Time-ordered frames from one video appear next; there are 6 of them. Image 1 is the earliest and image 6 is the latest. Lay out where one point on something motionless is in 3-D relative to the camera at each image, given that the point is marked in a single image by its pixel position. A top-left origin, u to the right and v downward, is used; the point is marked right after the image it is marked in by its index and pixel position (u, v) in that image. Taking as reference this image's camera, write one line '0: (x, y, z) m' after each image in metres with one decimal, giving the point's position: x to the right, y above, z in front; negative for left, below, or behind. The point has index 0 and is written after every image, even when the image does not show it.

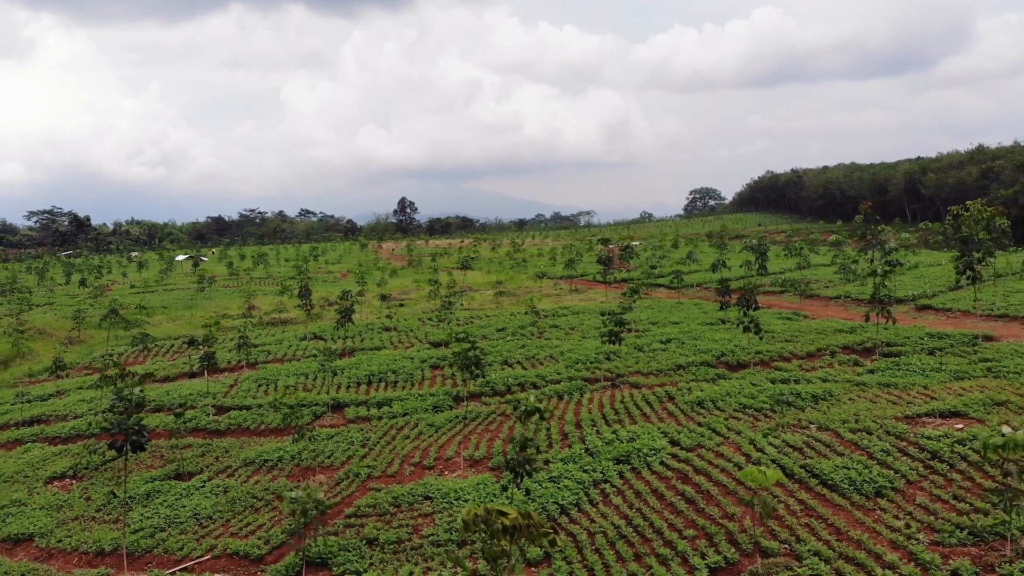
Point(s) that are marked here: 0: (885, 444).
0: (+5.0, -2.1, +12.6) m
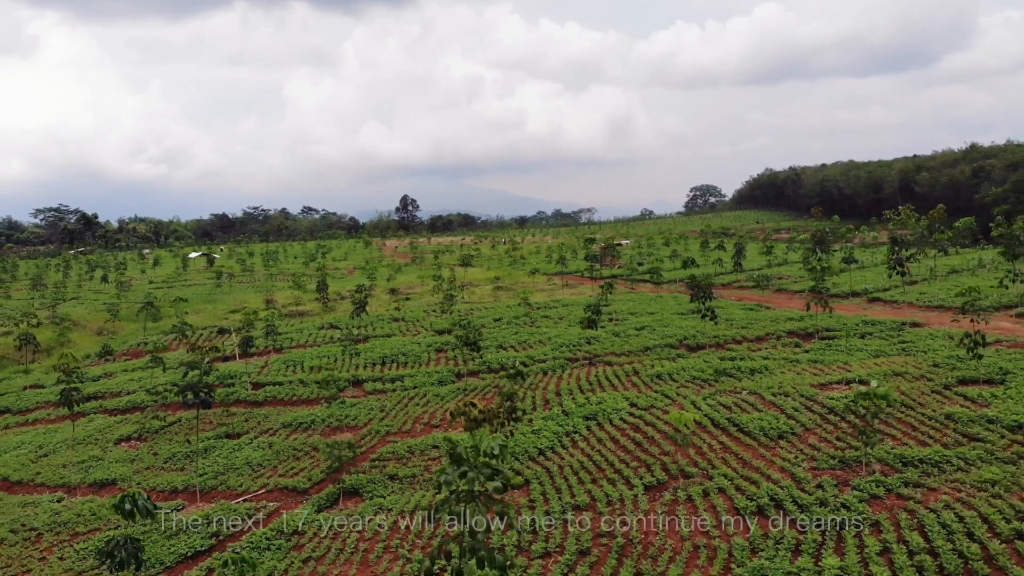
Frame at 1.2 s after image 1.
0: (+4.8, -1.9, +15.9) m
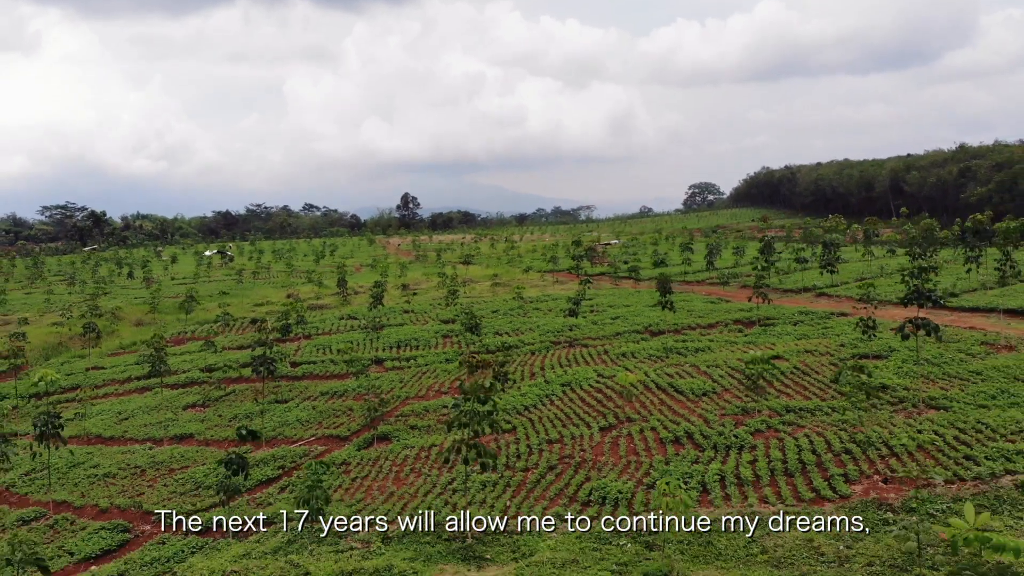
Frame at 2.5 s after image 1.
0: (+4.7, -1.8, +20.7) m
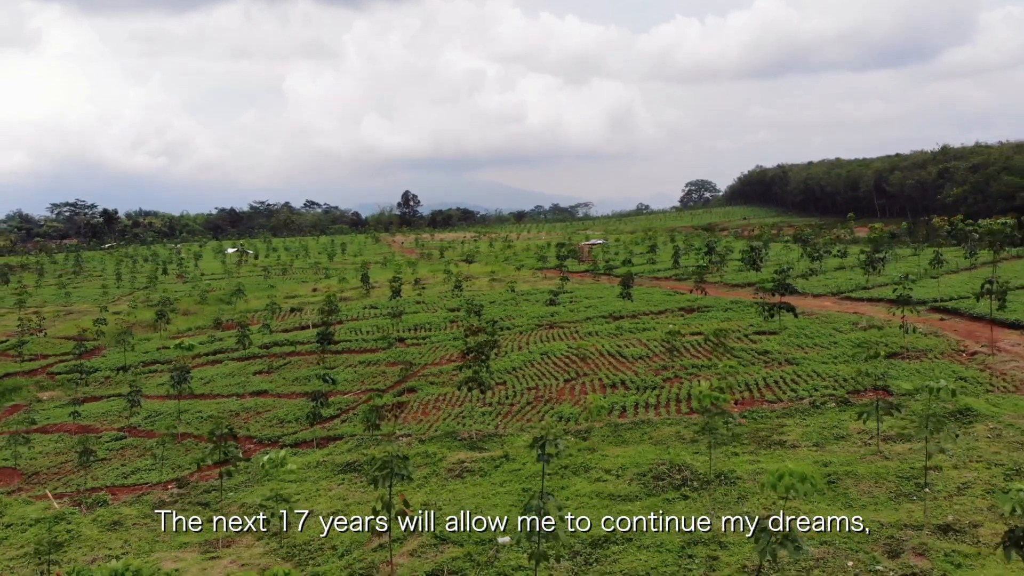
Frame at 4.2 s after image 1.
0: (+4.4, -1.6, +28.3) m
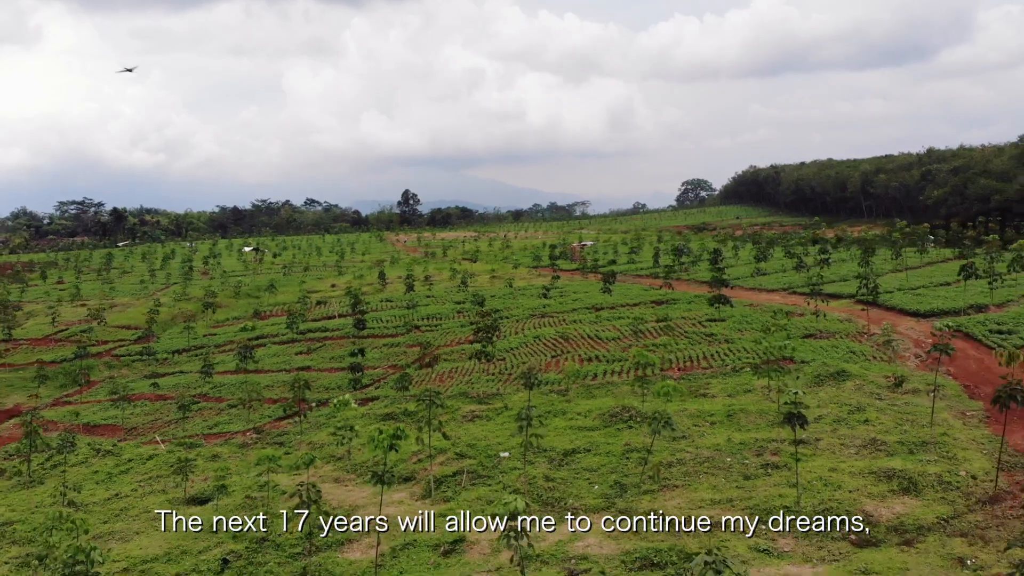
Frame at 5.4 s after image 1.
0: (+4.3, -1.5, +35.0) m
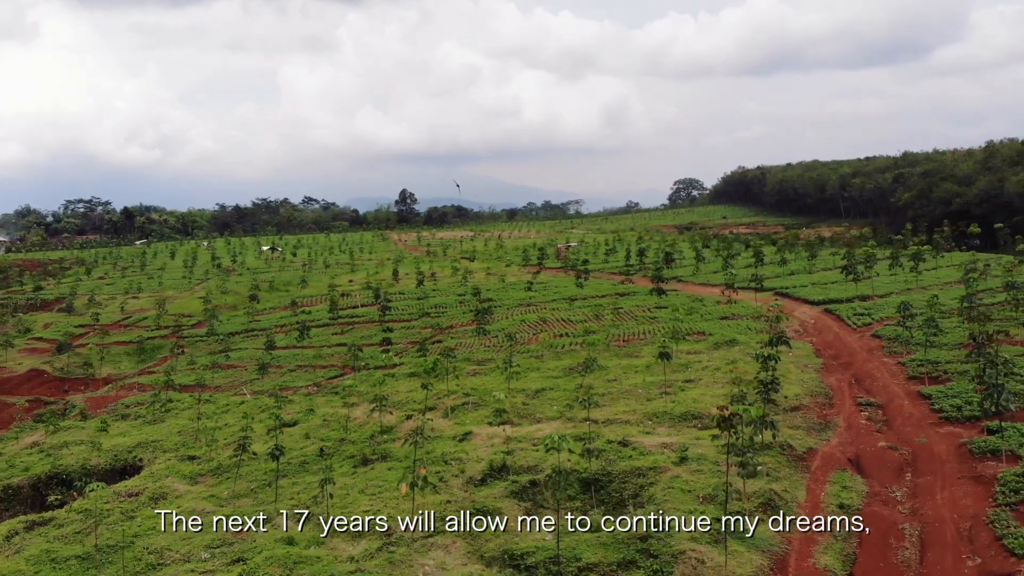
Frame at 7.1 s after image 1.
0: (+3.9, -1.2, +45.5) m
